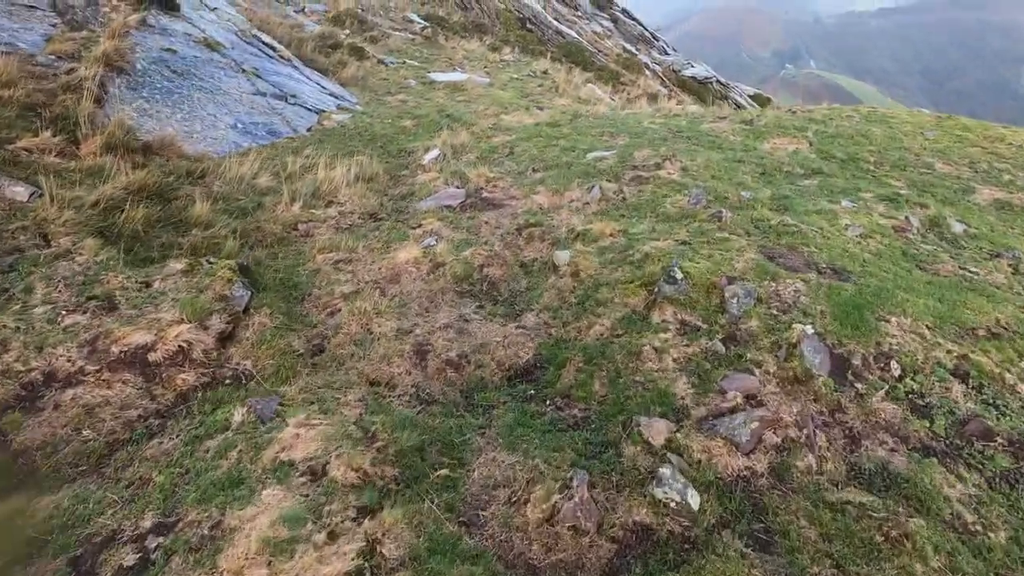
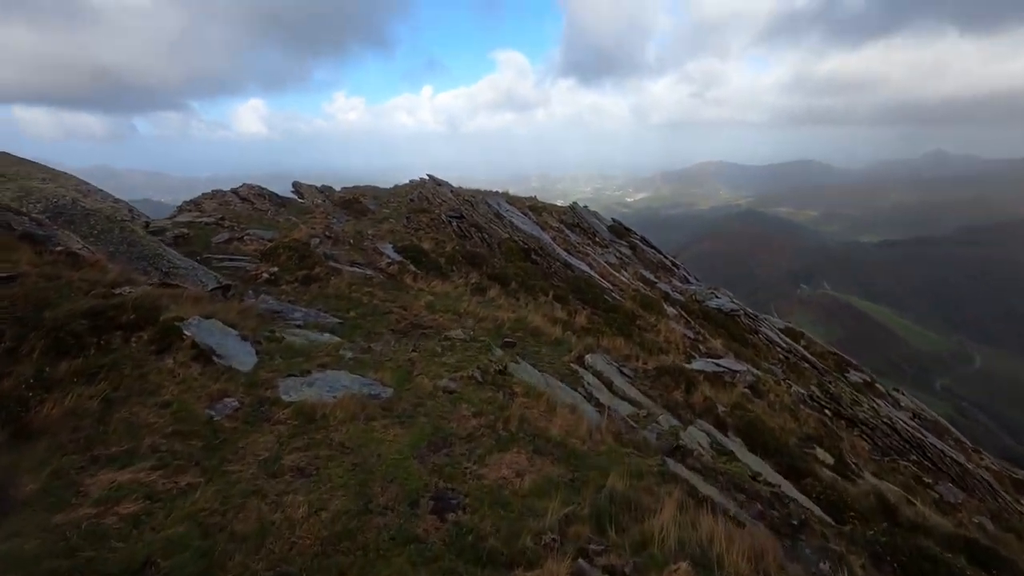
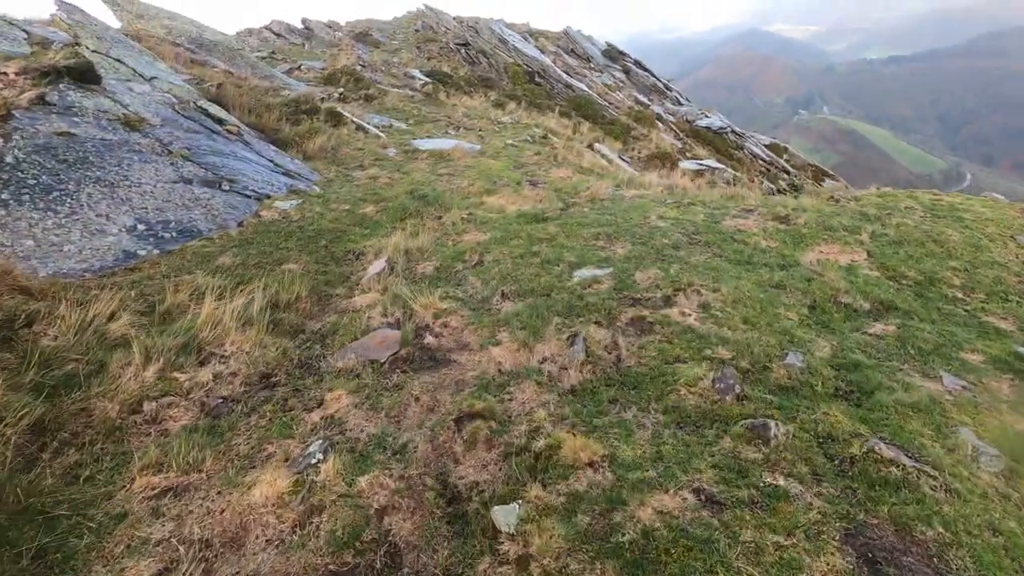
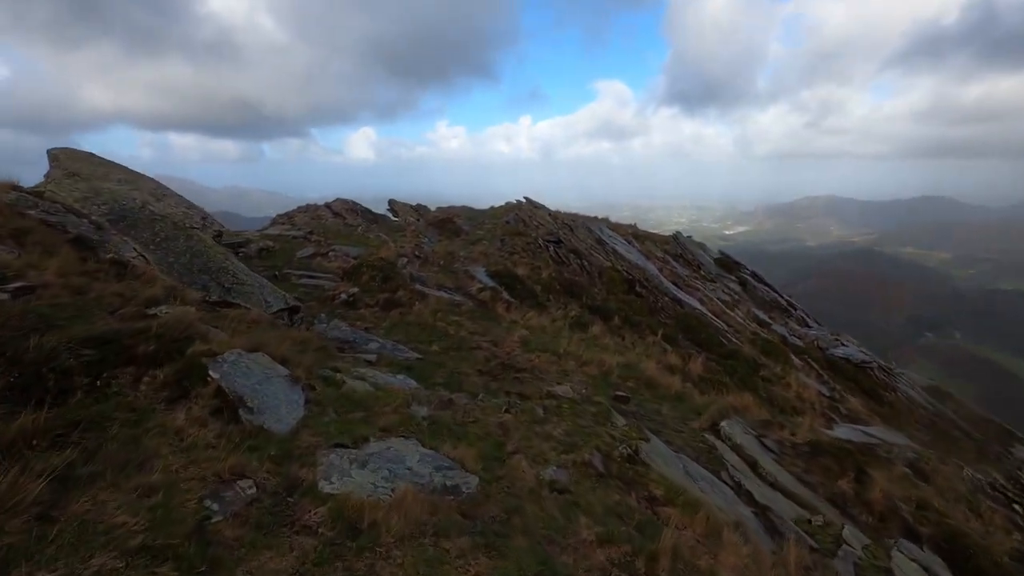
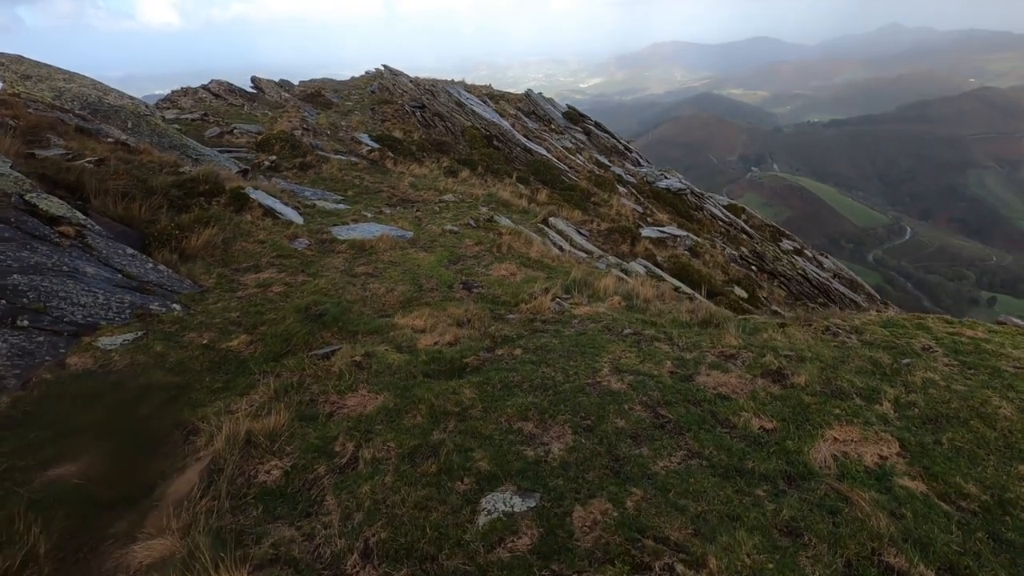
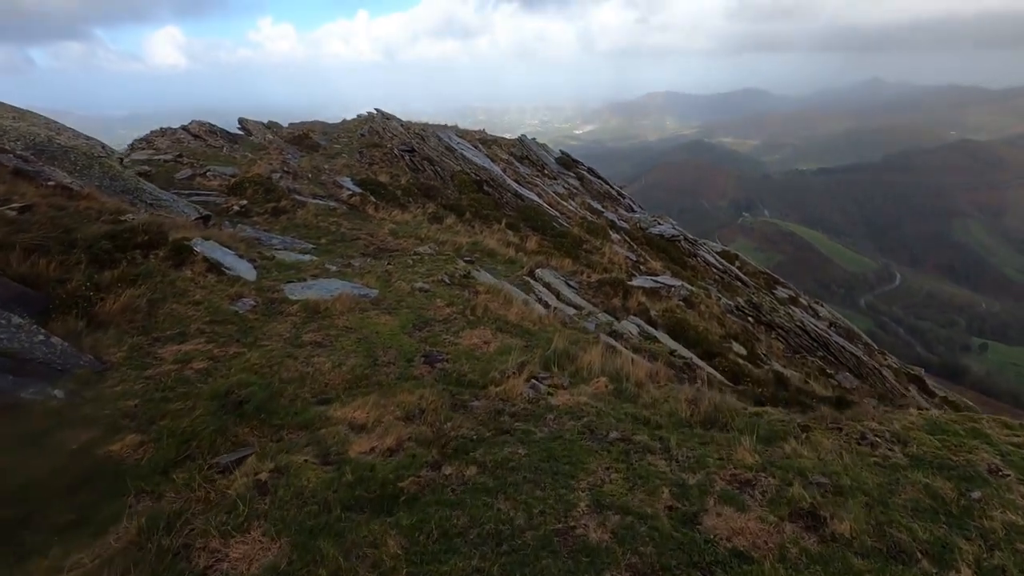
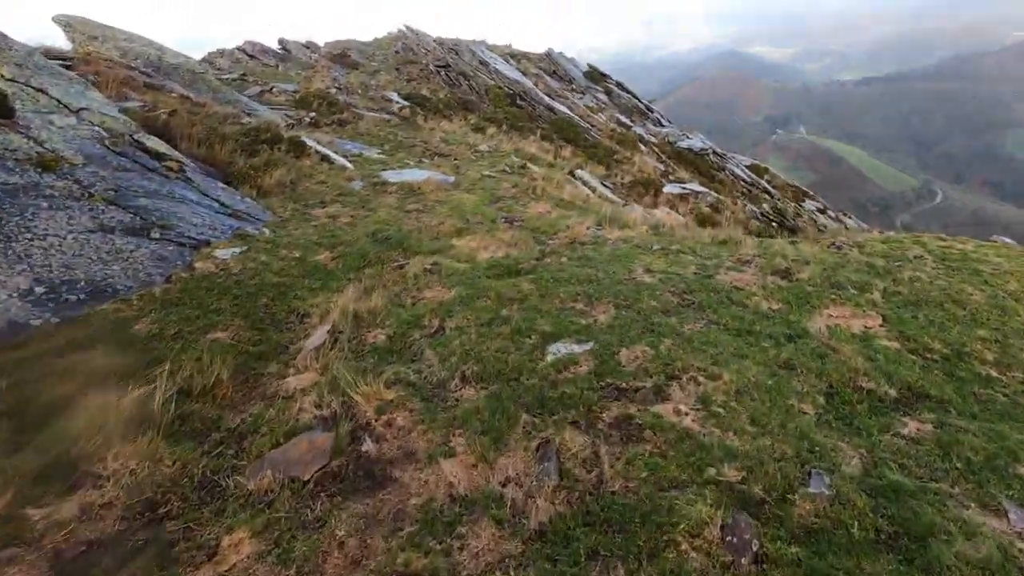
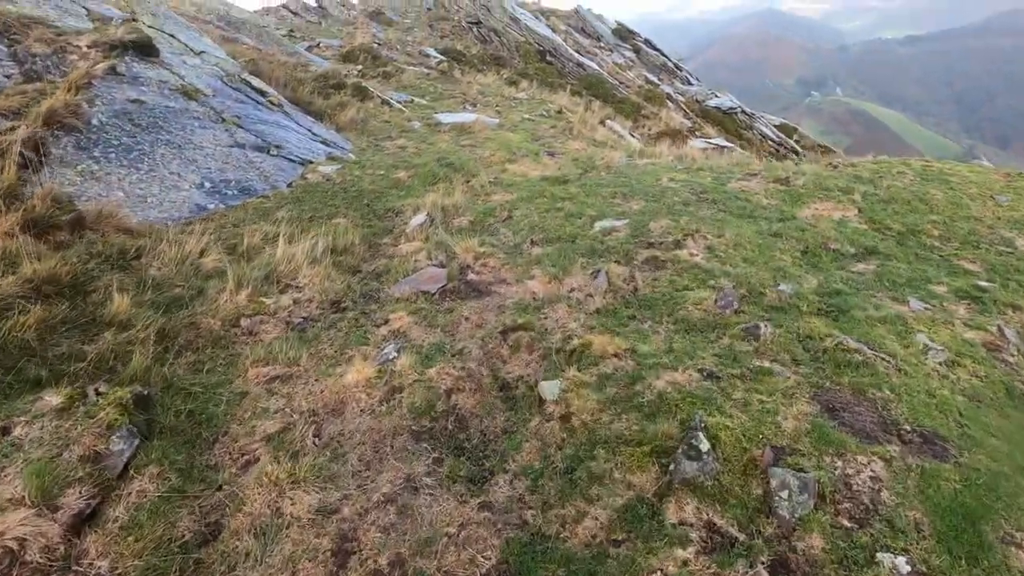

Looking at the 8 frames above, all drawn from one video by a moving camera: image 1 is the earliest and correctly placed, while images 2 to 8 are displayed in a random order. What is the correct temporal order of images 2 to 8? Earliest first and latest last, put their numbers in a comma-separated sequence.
8, 3, 7, 5, 6, 2, 4
